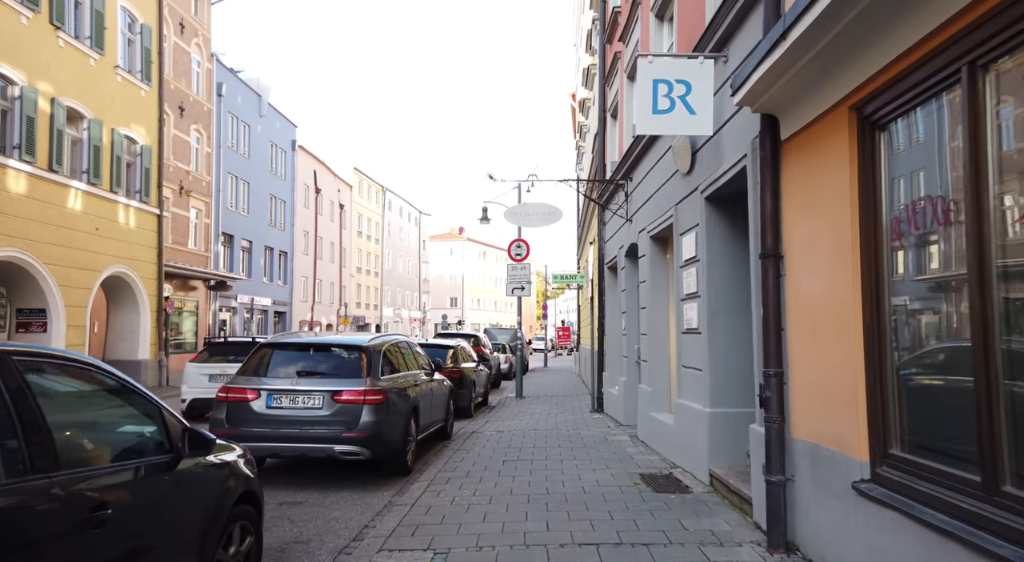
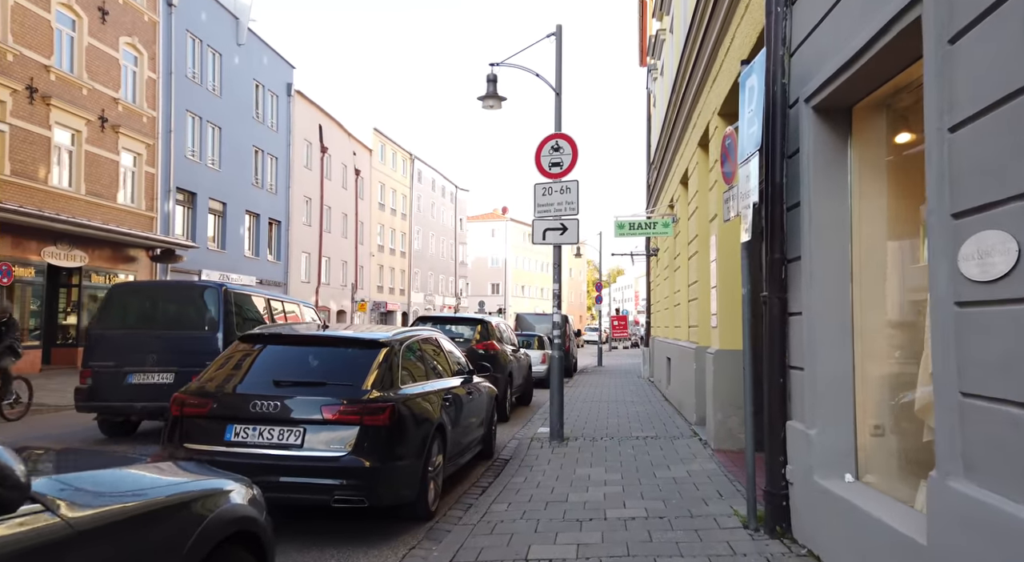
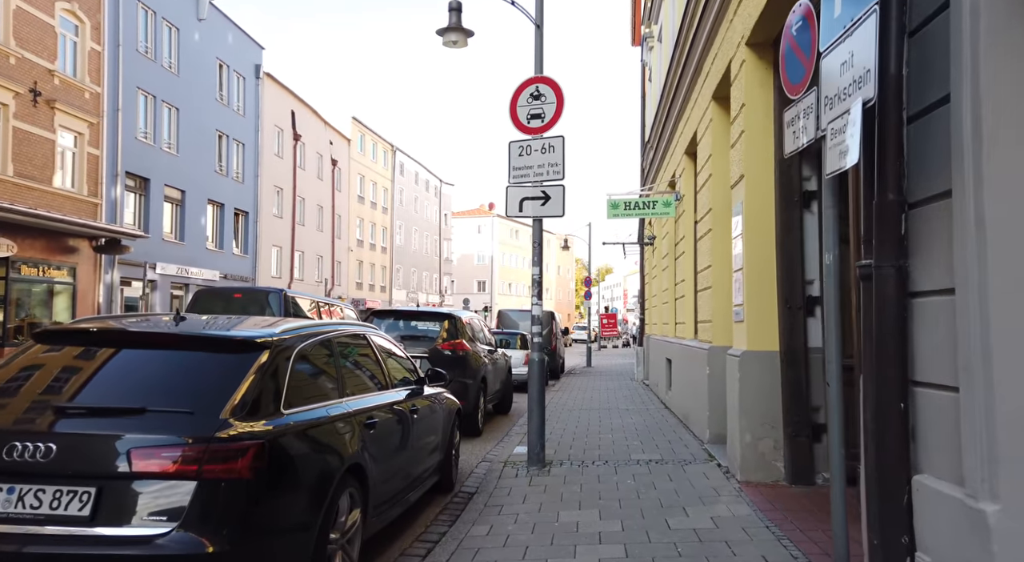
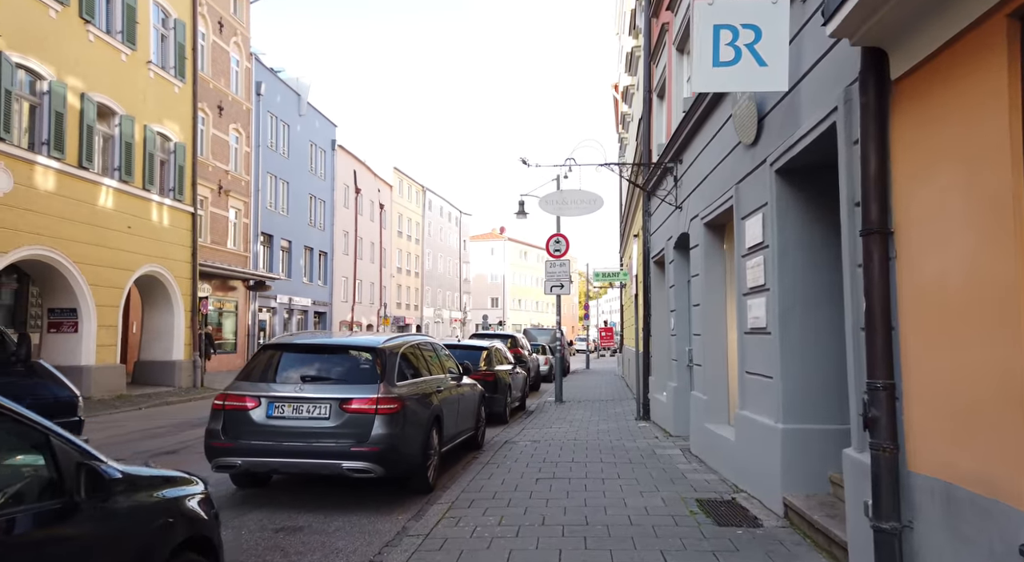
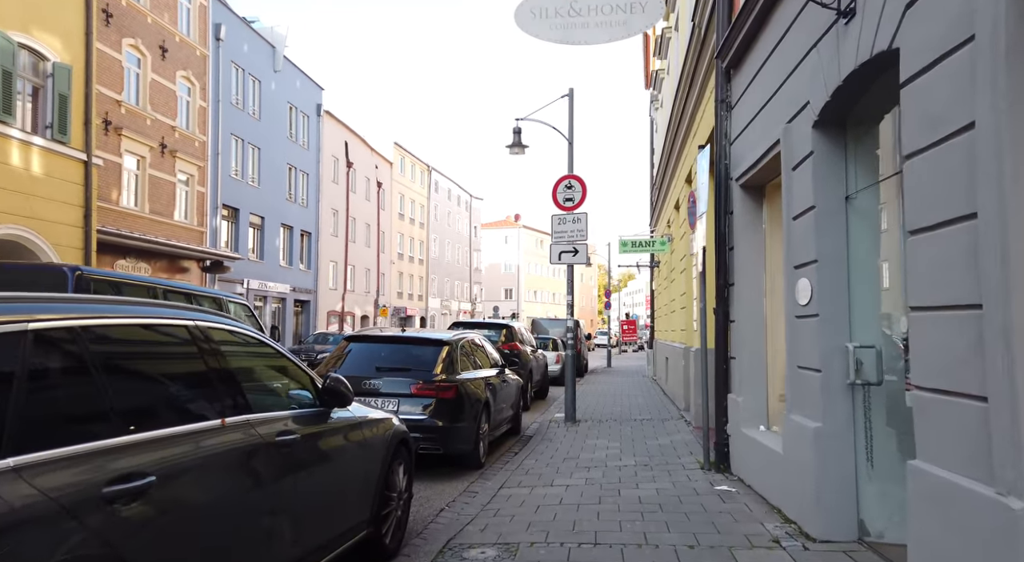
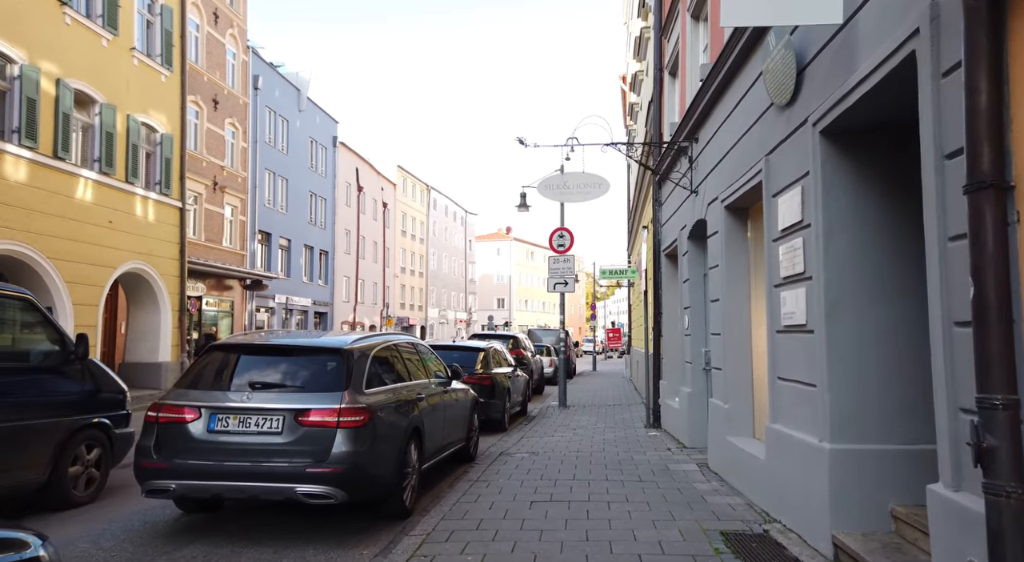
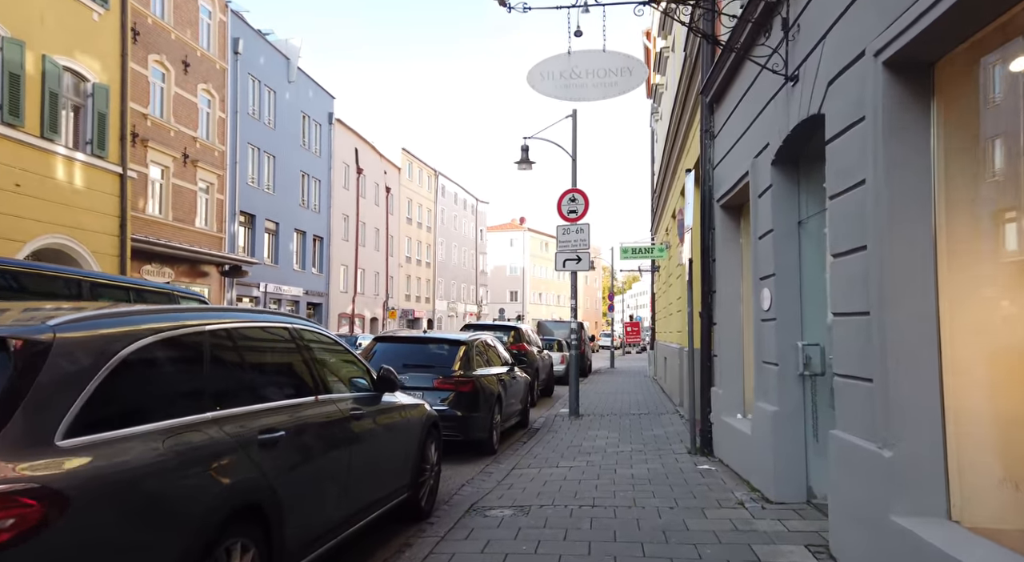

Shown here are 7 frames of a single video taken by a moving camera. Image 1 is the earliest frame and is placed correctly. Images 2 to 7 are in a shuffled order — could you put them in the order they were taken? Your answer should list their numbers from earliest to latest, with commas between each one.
4, 6, 7, 5, 2, 3
